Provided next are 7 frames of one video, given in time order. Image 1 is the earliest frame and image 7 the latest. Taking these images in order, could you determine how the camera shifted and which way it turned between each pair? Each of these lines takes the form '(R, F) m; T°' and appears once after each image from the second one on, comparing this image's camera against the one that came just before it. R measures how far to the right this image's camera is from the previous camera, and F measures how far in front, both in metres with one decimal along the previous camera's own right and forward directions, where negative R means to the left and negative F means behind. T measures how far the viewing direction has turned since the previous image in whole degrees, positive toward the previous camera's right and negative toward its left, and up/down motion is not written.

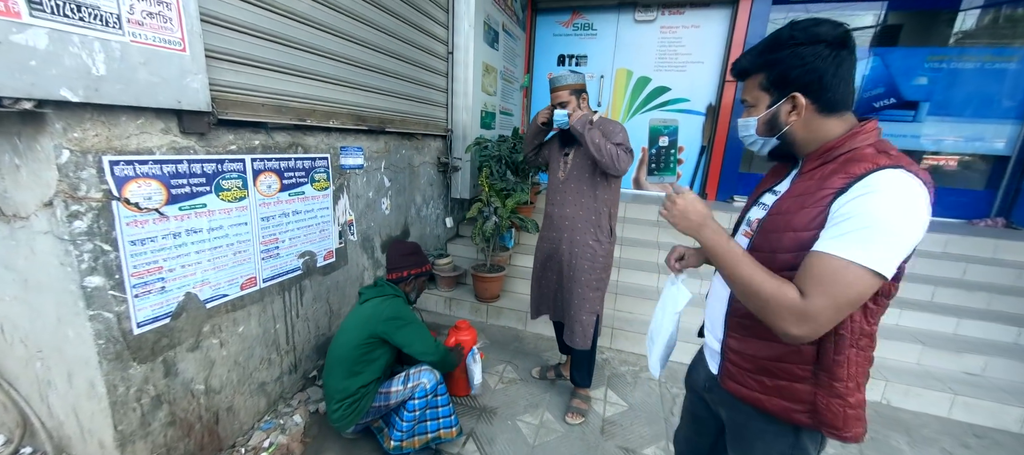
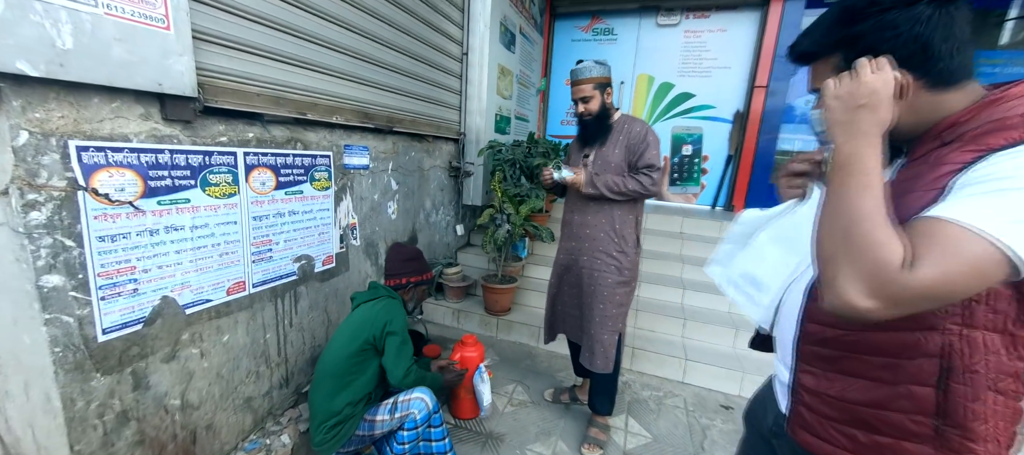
(0.0, +0.3) m; -2°
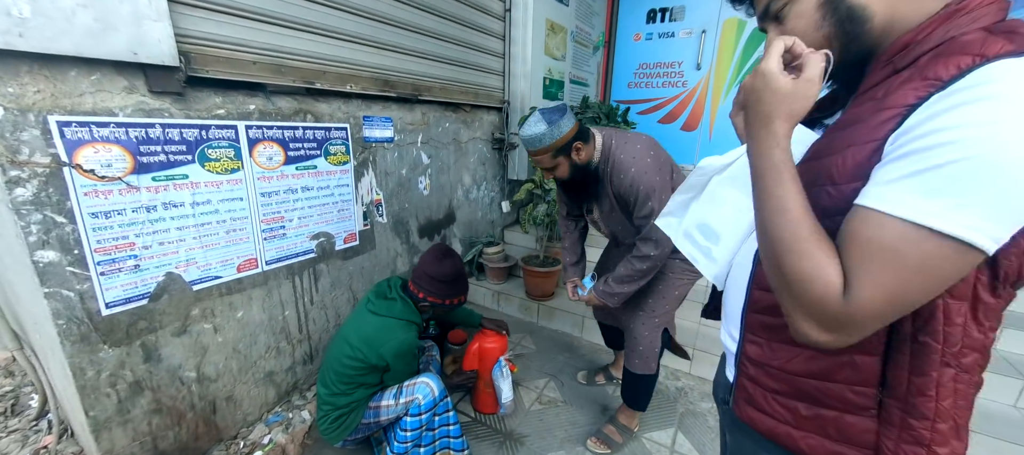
(+0.3, +0.4) m; -12°
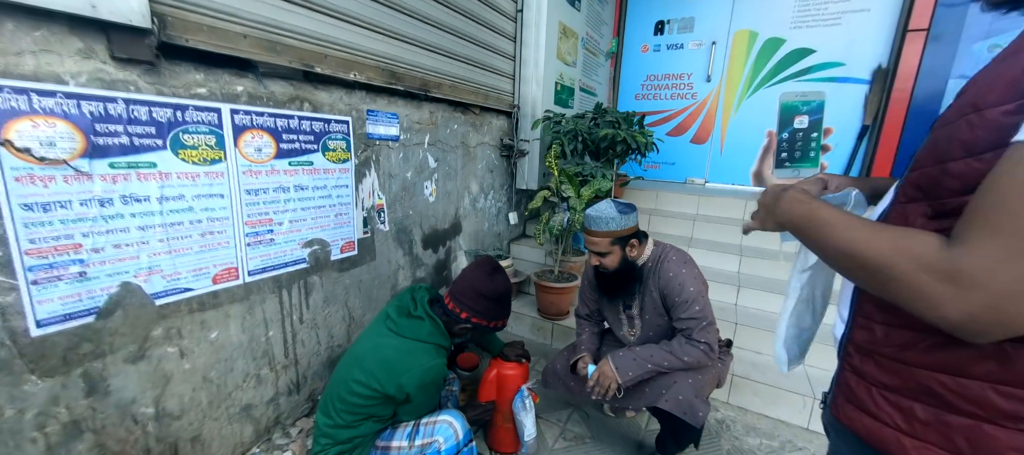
(-0.2, +0.3) m; +2°
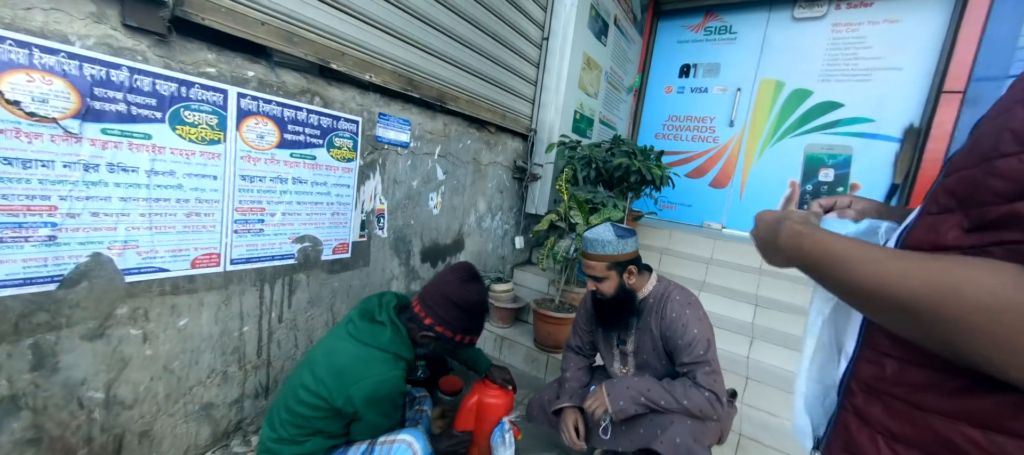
(+0.1, +0.1) m; -2°
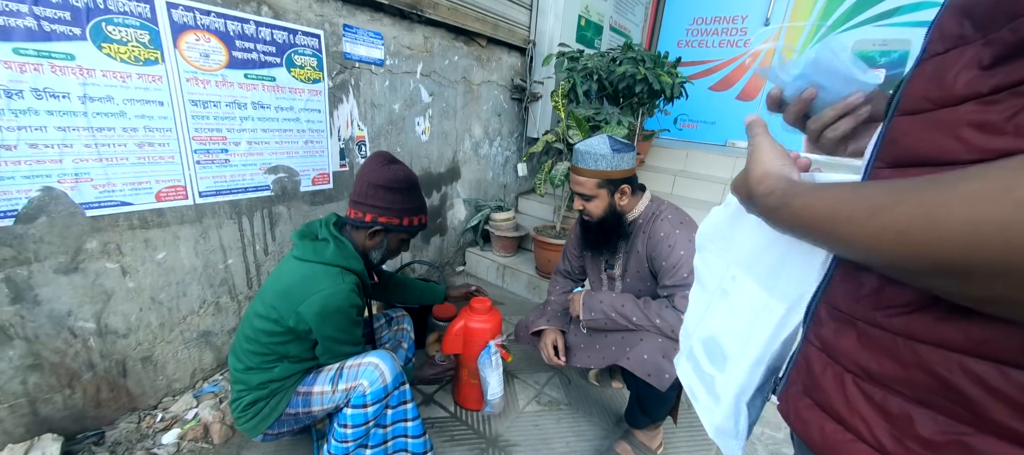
(+0.2, +0.2) m; -4°
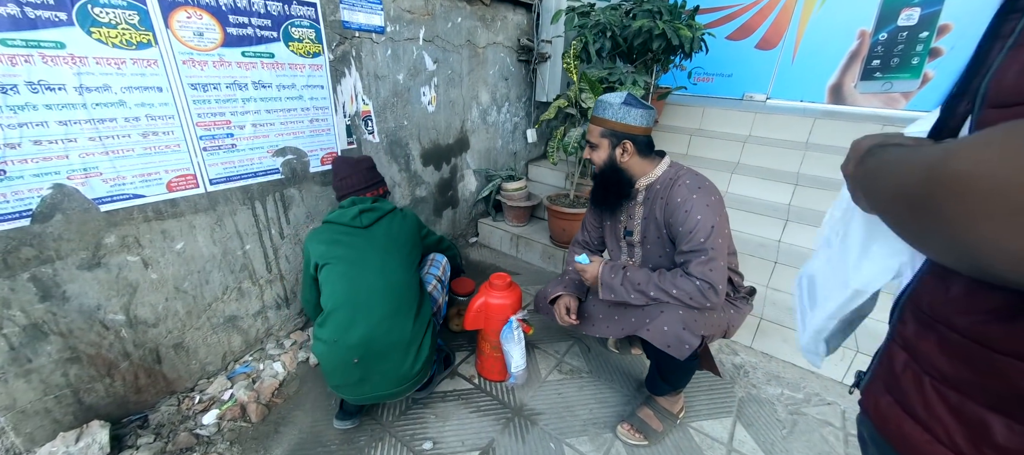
(-0.1, 0.0) m; -1°
